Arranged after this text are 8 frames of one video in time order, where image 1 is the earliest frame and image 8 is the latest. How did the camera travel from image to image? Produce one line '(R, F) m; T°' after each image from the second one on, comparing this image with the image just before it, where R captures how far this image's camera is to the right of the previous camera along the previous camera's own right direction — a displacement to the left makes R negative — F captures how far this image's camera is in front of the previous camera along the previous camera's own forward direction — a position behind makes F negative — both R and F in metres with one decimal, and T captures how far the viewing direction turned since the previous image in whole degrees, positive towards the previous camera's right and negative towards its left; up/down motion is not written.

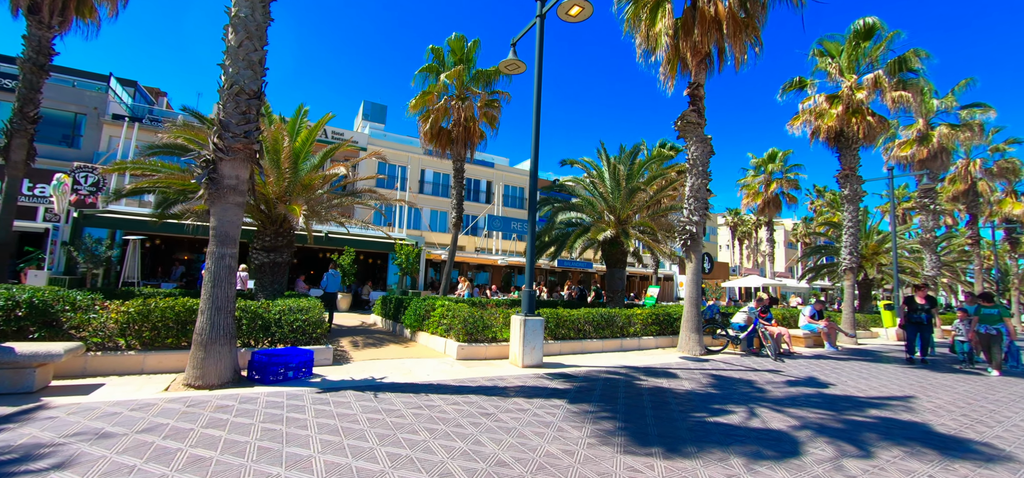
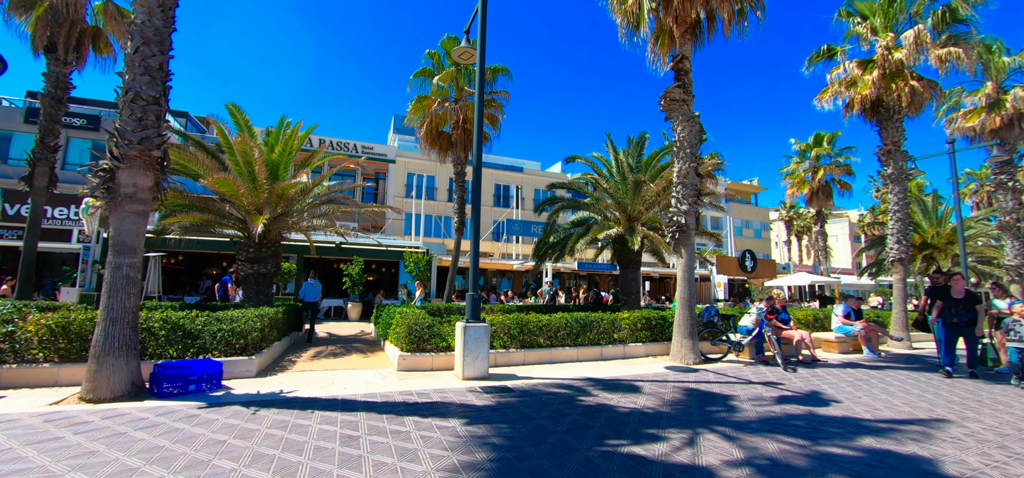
(+1.8, +0.9) m; -7°
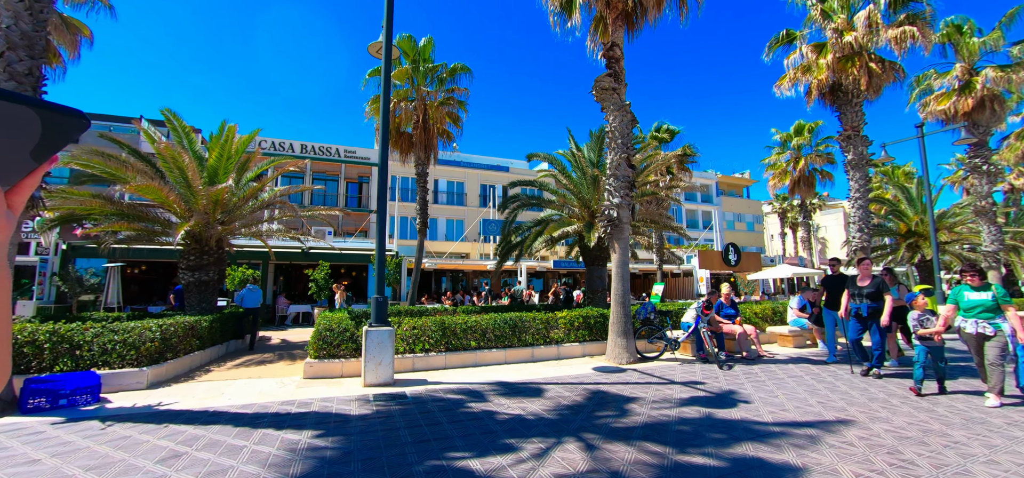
(+1.5, +0.3) m; -1°
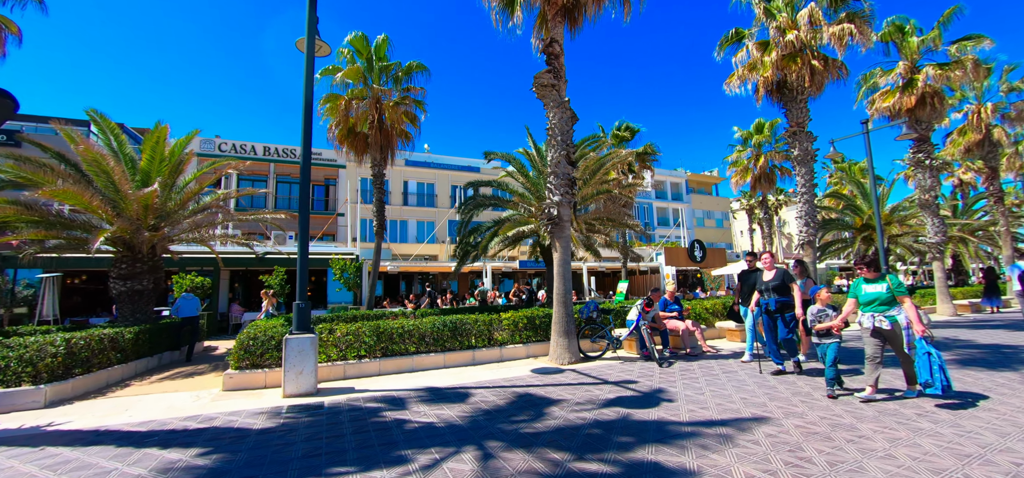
(+0.8, +0.2) m; +2°
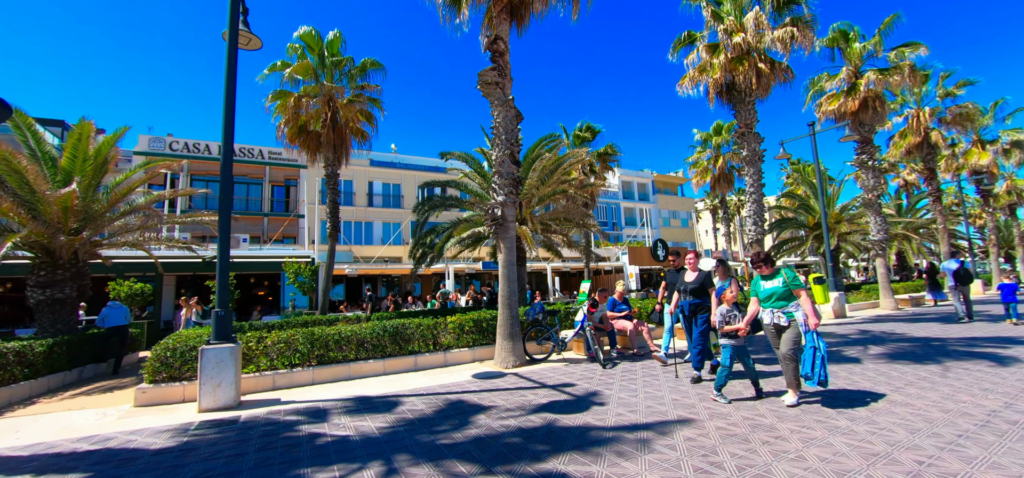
(+0.5, +0.2) m; +3°
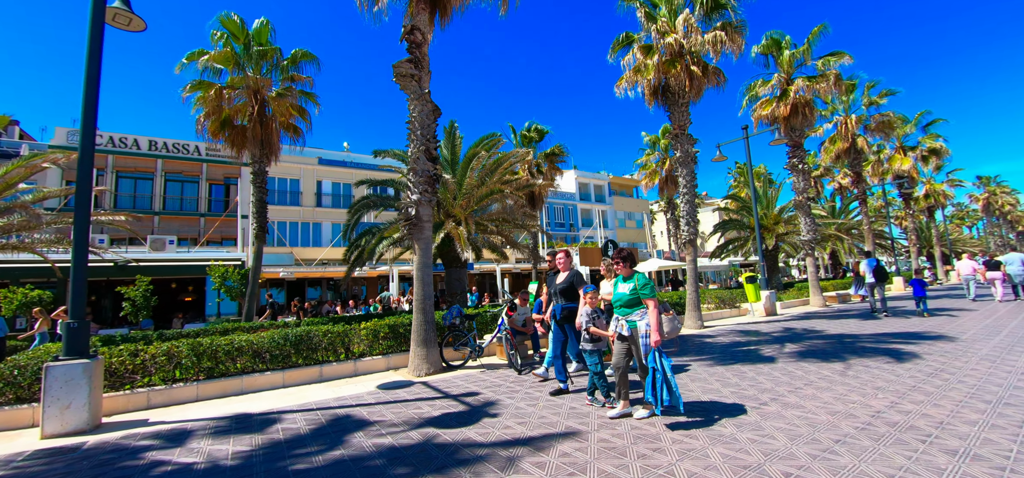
(+0.8, +0.3) m; +5°
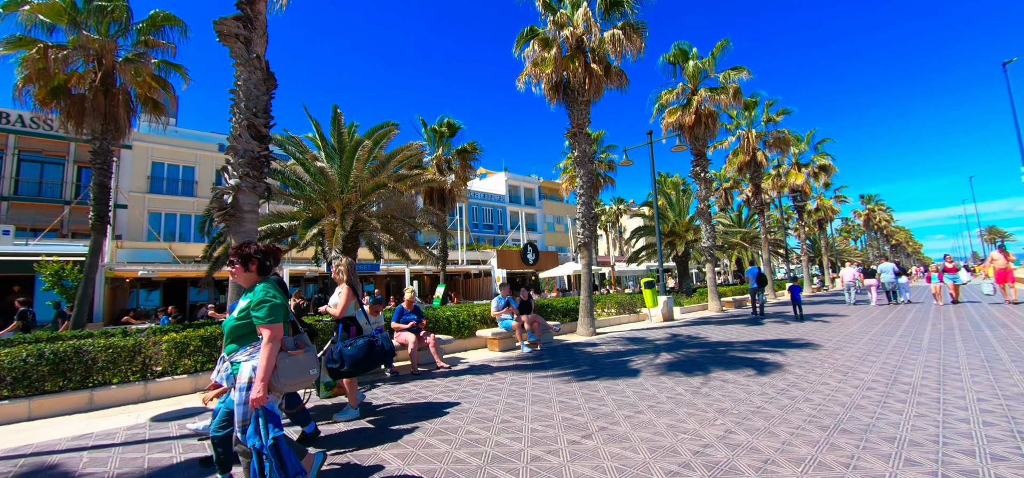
(+1.3, +0.8) m; +8°
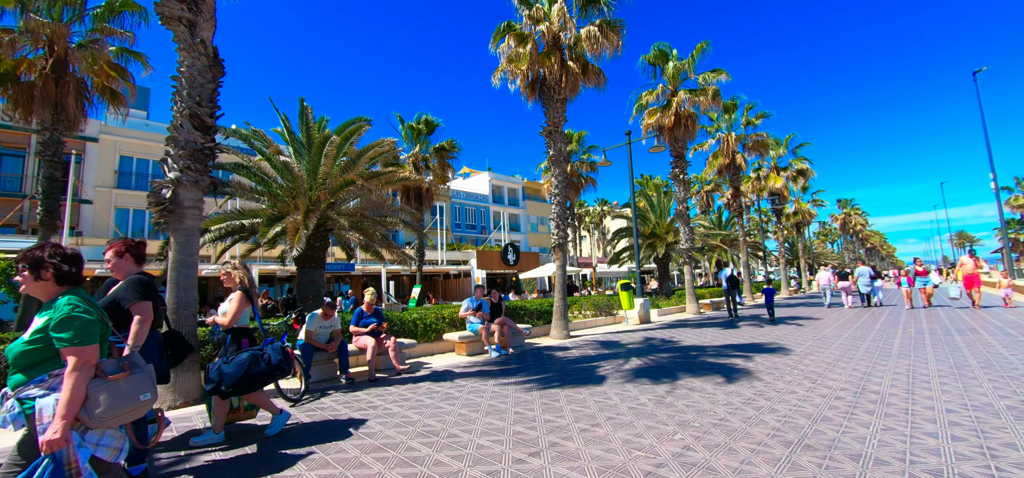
(+0.3, +0.3) m; +2°
